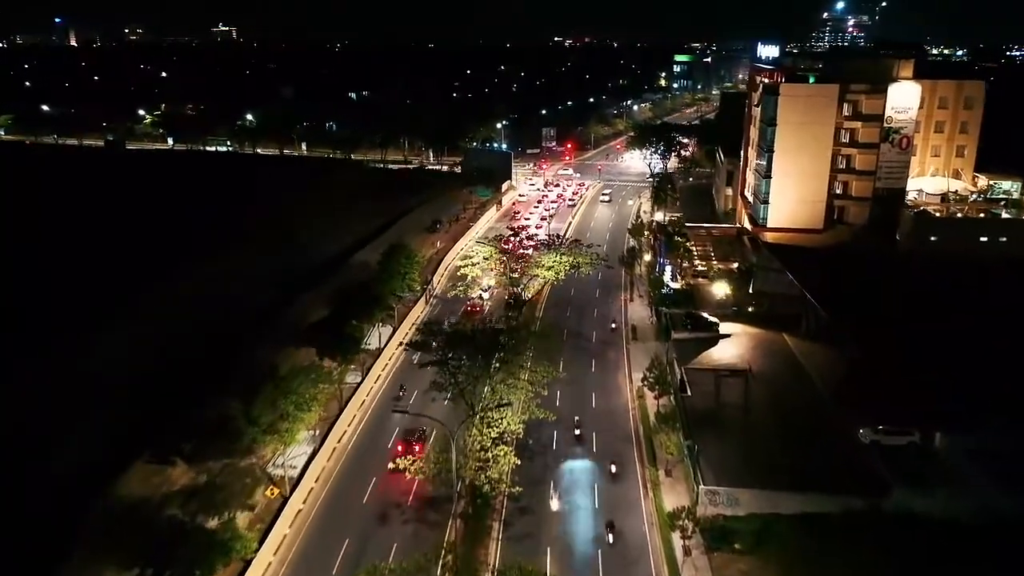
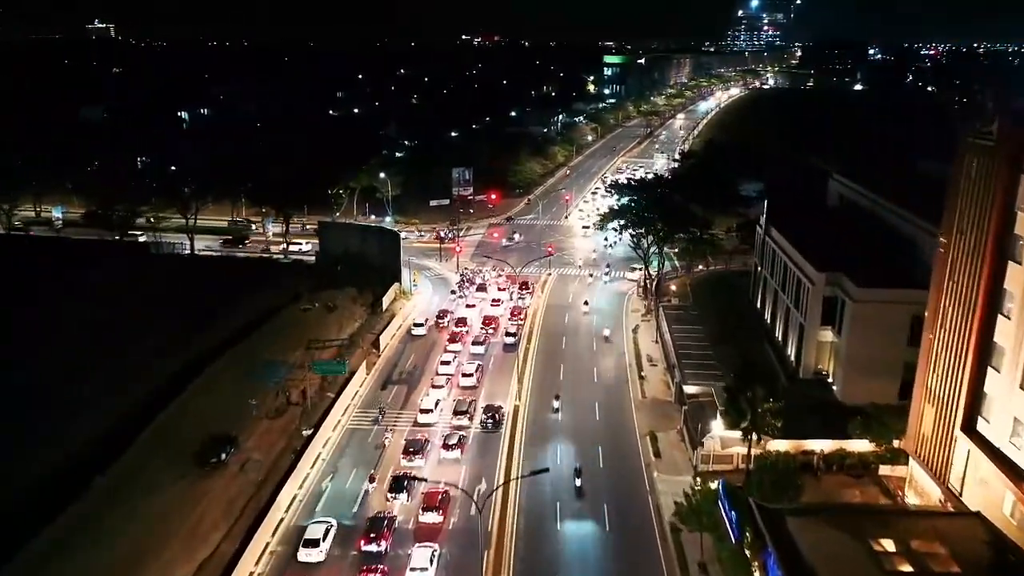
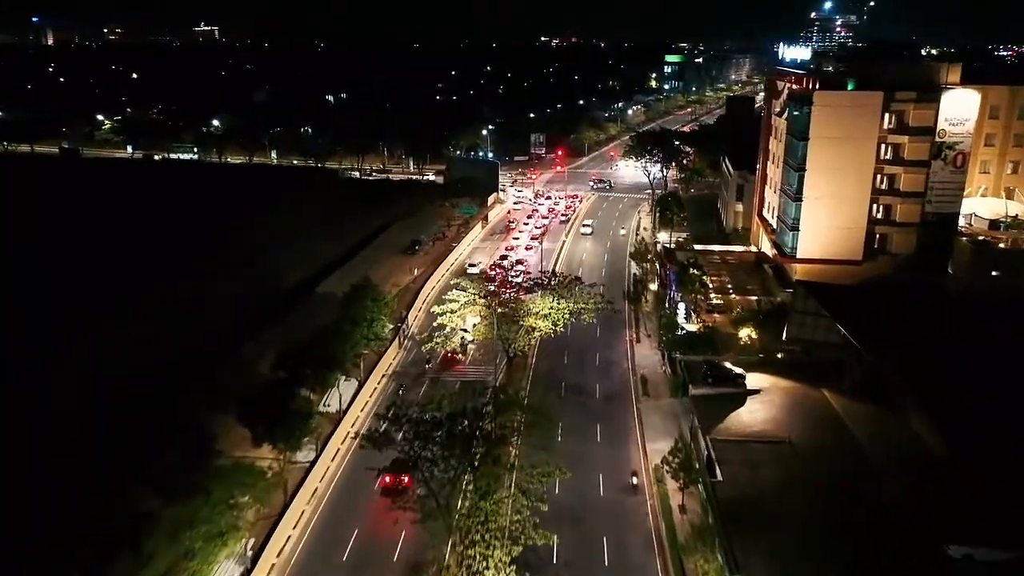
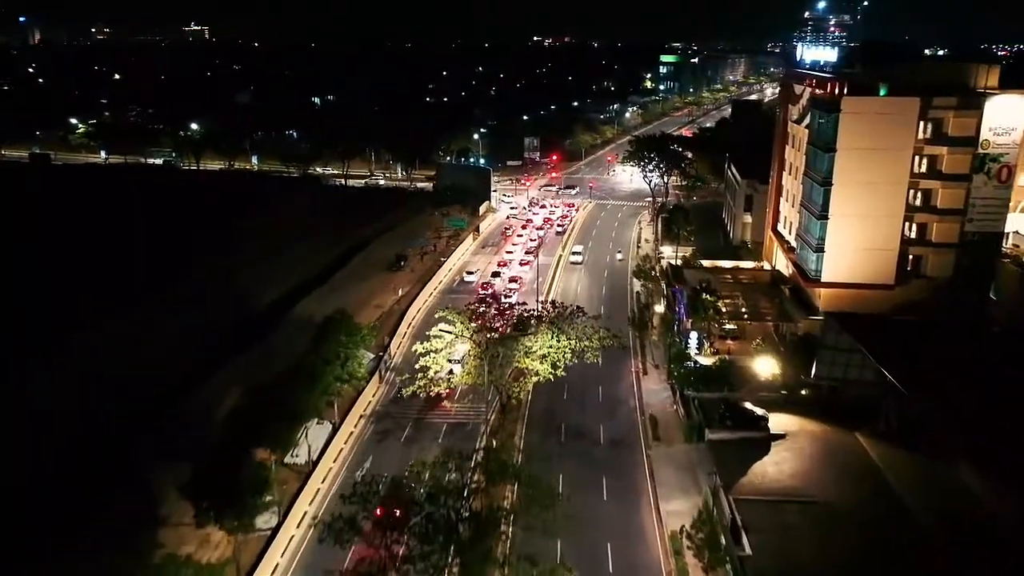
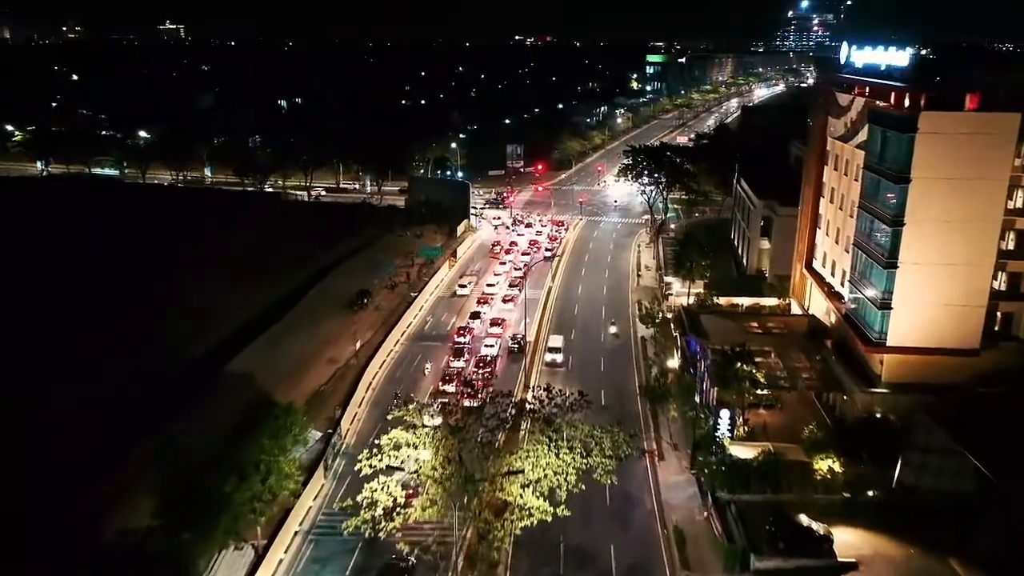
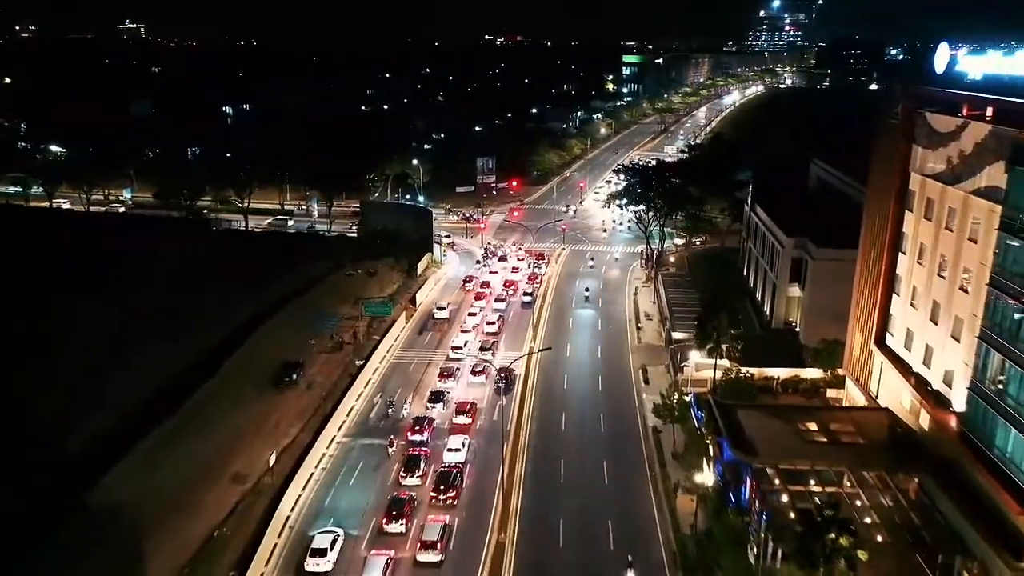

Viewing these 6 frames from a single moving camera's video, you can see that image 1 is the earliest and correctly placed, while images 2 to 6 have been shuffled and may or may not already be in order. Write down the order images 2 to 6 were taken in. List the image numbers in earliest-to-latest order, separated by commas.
3, 4, 5, 6, 2
